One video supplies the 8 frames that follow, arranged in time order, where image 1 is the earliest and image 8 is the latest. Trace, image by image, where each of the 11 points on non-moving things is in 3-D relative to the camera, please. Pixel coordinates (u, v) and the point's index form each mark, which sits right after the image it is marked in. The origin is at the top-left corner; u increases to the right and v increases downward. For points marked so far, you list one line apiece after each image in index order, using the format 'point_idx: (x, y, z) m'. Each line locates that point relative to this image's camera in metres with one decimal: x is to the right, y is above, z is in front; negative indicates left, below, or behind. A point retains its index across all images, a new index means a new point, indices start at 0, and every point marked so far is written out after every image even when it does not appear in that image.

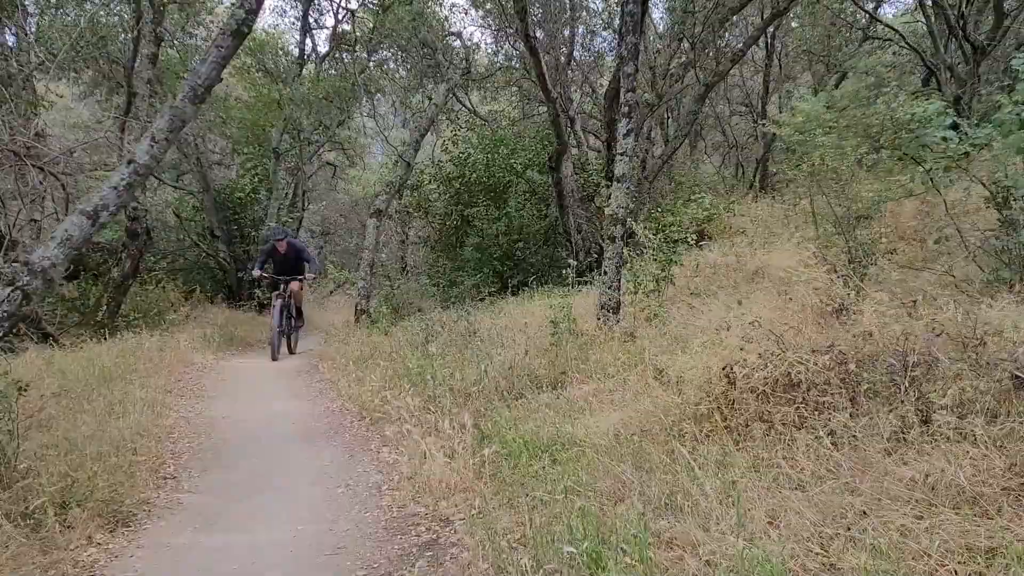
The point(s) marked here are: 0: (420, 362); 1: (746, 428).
0: (-0.9, -0.7, +8.3) m
1: (+1.2, -0.7, +4.3) m
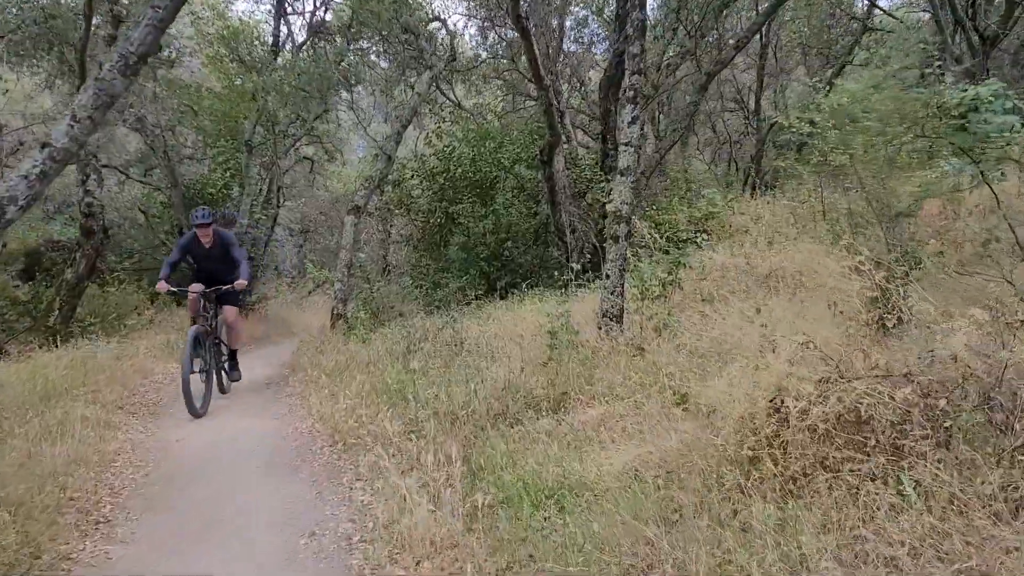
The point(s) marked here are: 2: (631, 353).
0: (-0.9, -0.8, +7.4) m
1: (+1.2, -0.8, +3.5) m
2: (+0.9, -0.5, +6.5) m
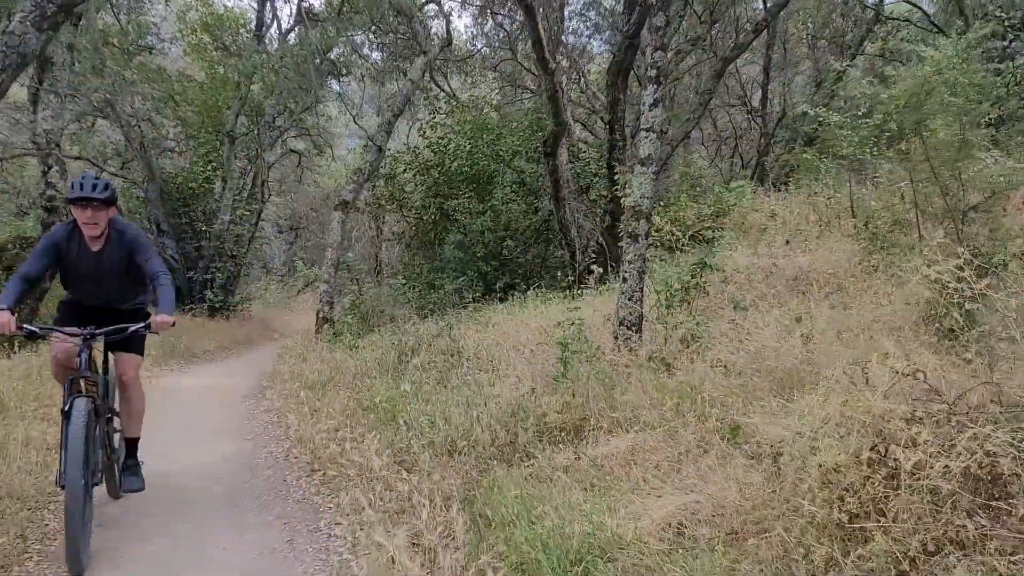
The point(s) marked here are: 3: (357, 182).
0: (-0.9, -0.8, +6.5) m
1: (+1.3, -0.8, +2.6) m
2: (+0.9, -0.6, +5.6) m
3: (-2.0, +1.4, +11.3) m
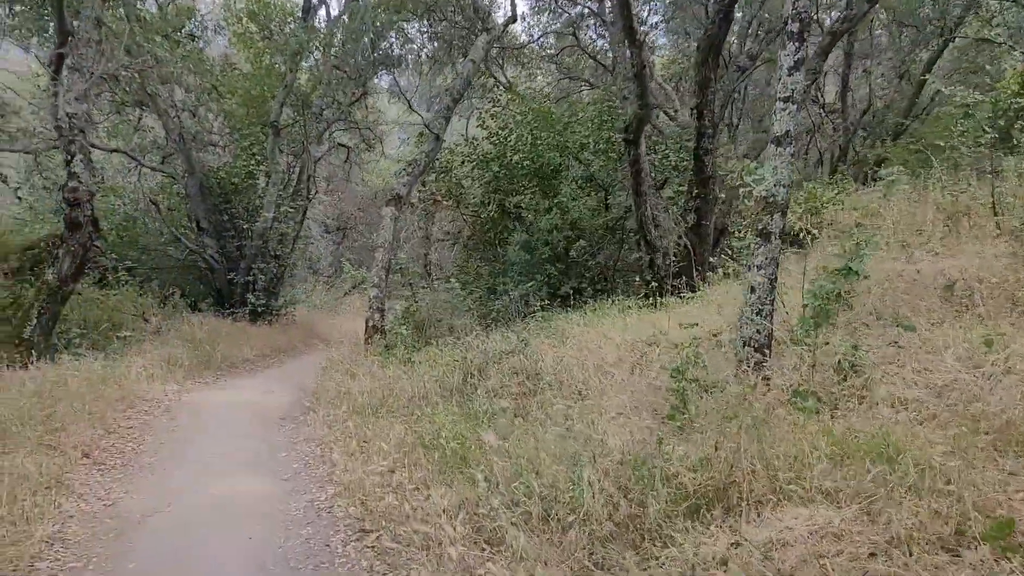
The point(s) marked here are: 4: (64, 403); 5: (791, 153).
0: (-0.3, -0.9, +5.3) m
1: (+1.6, -0.9, +1.2) m
2: (+1.5, -0.6, +4.3) m
3: (-1.2, +1.3, +10.1) m
4: (-3.7, -1.0, +7.1) m
5: (+1.7, +0.8, +5.2) m
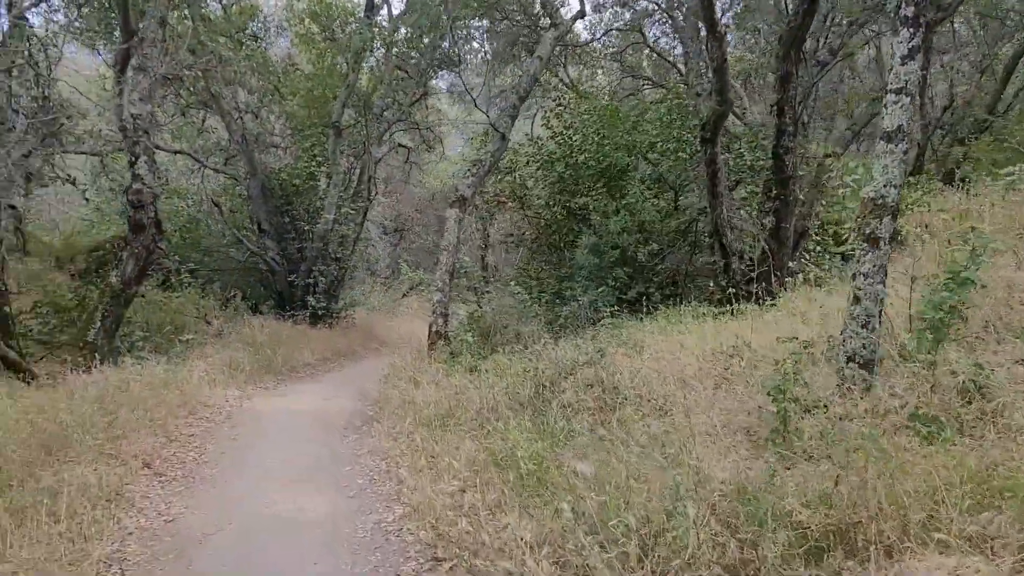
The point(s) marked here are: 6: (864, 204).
0: (+0.1, -0.9, +4.9) m
1: (+1.8, -0.9, +0.8) m
2: (+1.9, -0.7, +3.8) m
3: (-0.4, +1.3, +9.8) m
4: (-3.1, -1.0, +7.0) m
5: (+2.1, +0.7, +4.7) m
6: (+2.0, +0.5, +4.8) m
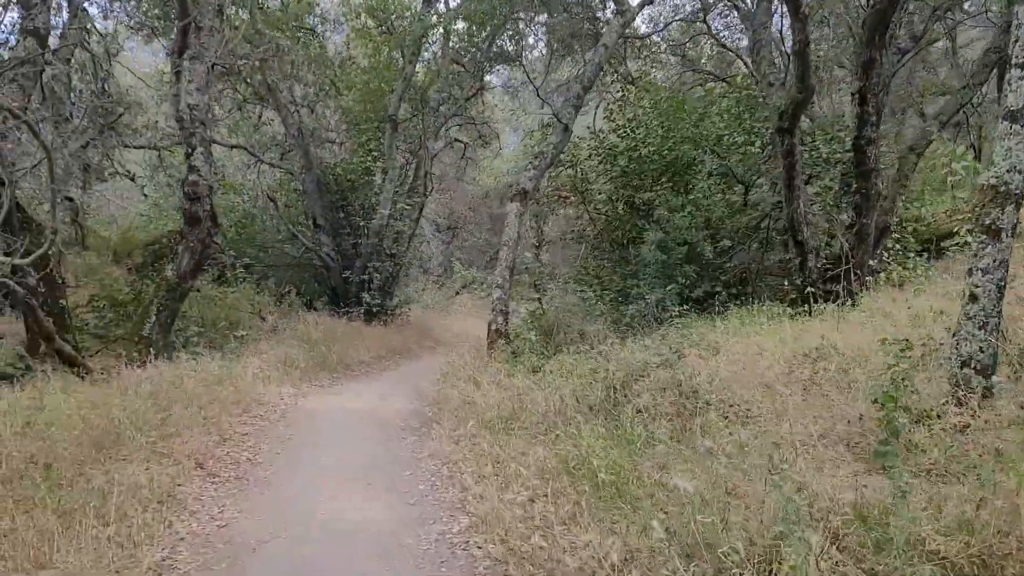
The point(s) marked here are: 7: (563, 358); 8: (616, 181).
0: (+0.5, -0.9, +4.5) m
1: (+2.0, -0.9, +0.3) m
2: (+2.2, -0.7, +3.3) m
3: (+0.3, +1.3, +9.4) m
4: (-2.6, -0.9, +6.8) m
5: (+2.5, +0.8, +4.2) m
6: (+2.4, +0.5, +4.3) m
7: (+0.4, -0.6, +7.3) m
8: (+1.4, +1.5, +11.7) m
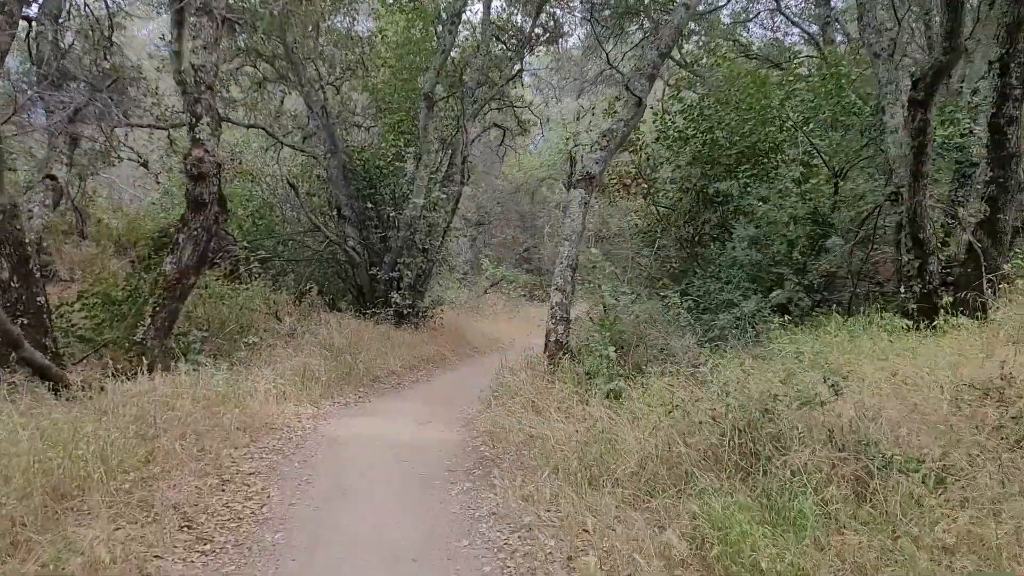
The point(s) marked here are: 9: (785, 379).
0: (+1.0, -0.9, +3.0) m
1: (+2.3, -1.0, -1.2) m
2: (+2.6, -0.7, +1.8) m
3: (+0.9, +1.3, +8.0) m
4: (-2.1, -0.9, +5.3) m
5: (+3.0, +0.7, +2.7) m
6: (+2.8, +0.4, +2.8) m
7: (+0.9, -0.6, +5.9) m
8: (+2.0, +1.4, +10.2) m
9: (+1.7, -0.5, +5.4) m
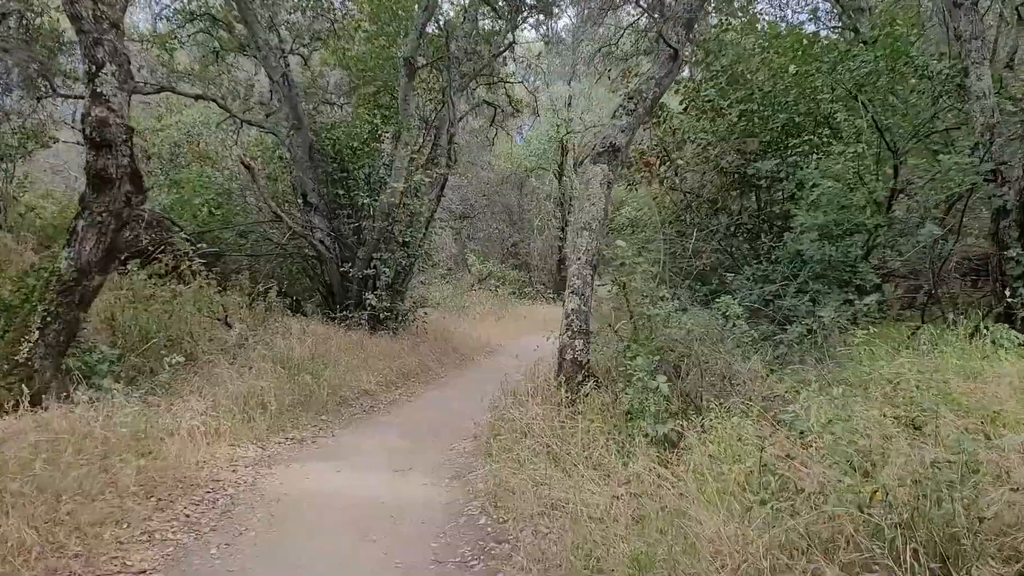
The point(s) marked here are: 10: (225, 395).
0: (+1.1, -1.0, +1.4) m
1: (+2.5, -1.1, -2.8) m
2: (+2.7, -0.8, +0.2) m
3: (+0.9, +1.3, +6.3) m
4: (-2.1, -1.0, +3.6) m
5: (+3.1, +0.6, +1.0) m
6: (+2.9, +0.4, +1.2) m
7: (+1.0, -0.7, +4.2) m
8: (+2.0, +1.4, +8.6) m
9: (+1.8, -0.6, +3.8) m
10: (-2.0, -0.7, +6.0) m
